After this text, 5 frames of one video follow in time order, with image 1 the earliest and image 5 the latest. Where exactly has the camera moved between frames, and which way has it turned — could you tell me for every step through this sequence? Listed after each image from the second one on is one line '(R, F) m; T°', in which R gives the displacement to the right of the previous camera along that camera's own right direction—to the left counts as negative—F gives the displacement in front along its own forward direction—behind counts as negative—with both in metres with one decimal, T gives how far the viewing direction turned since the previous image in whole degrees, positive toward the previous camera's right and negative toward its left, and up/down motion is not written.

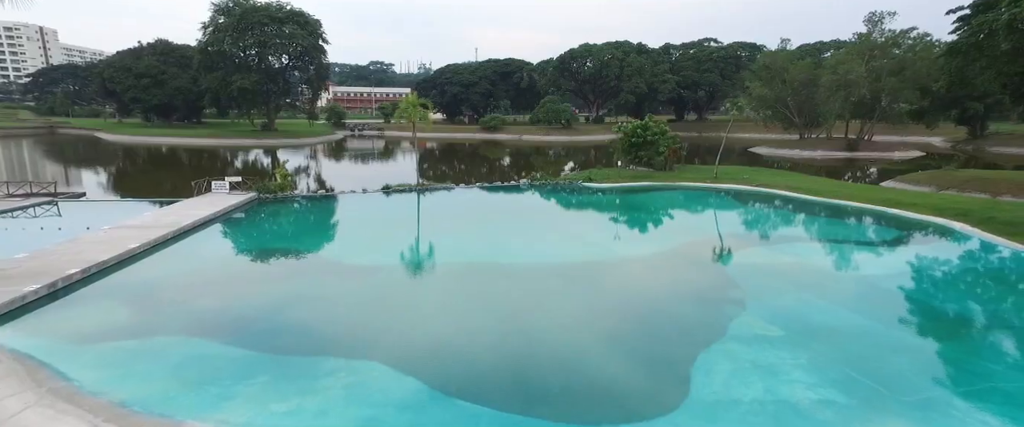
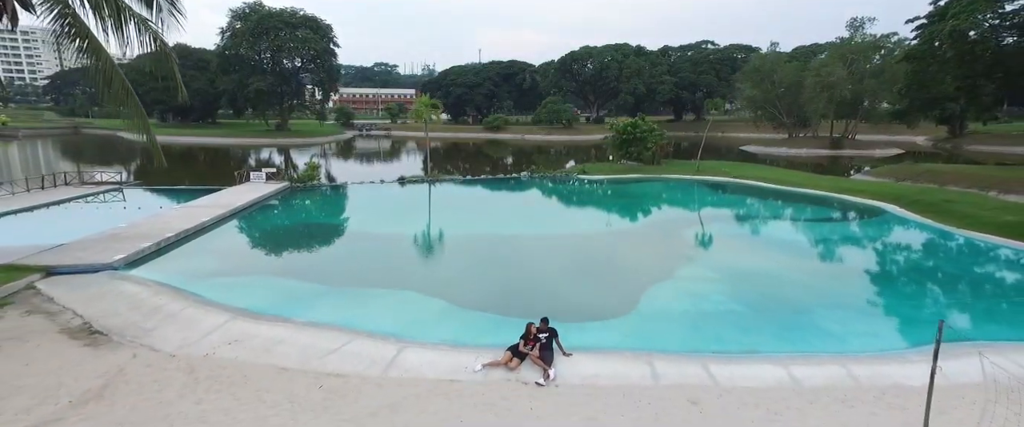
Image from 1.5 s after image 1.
(+0.1, -2.9) m; 0°
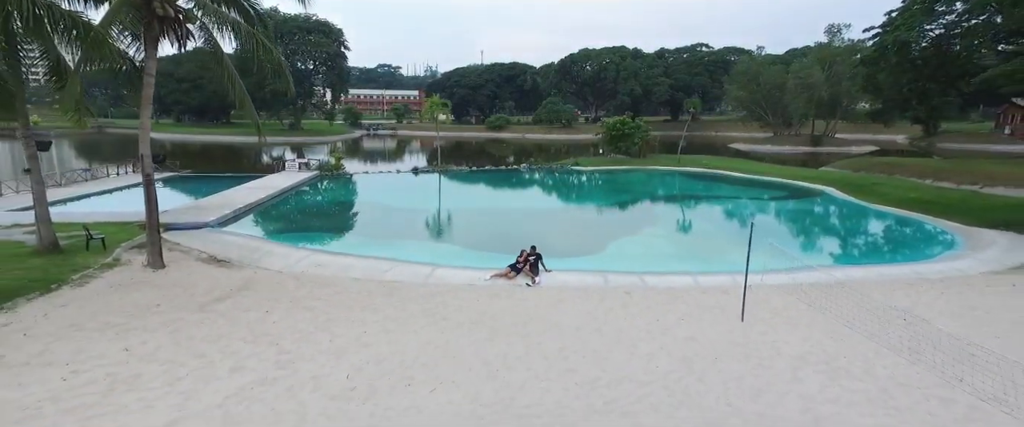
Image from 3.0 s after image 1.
(+0.1, -3.5) m; 0°
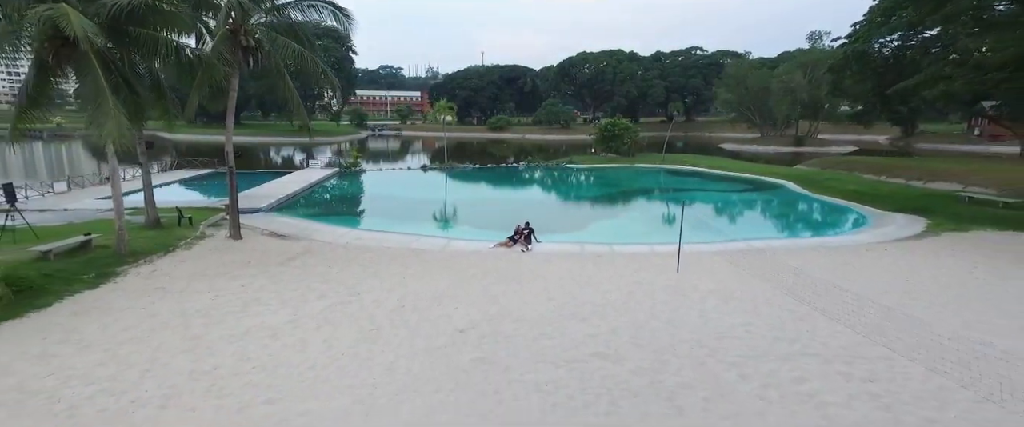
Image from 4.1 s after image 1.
(+0.1, -3.1) m; 0°
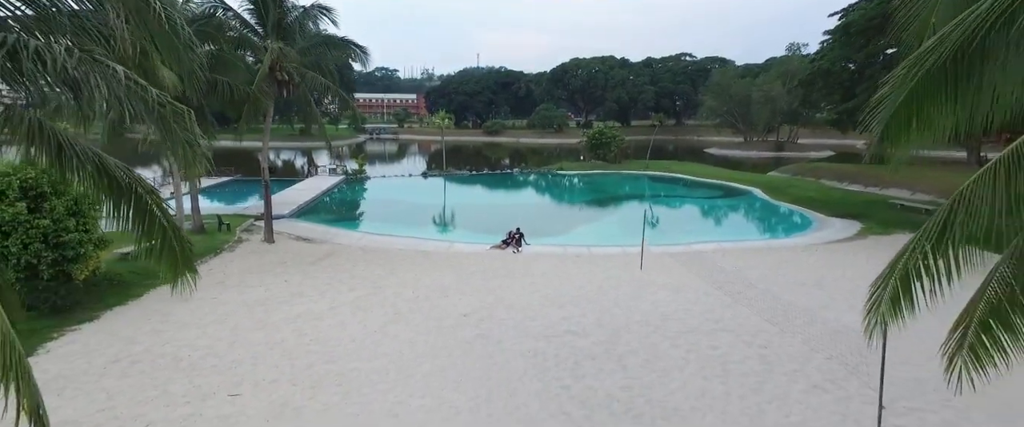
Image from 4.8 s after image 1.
(+0.1, -2.4) m; +1°
